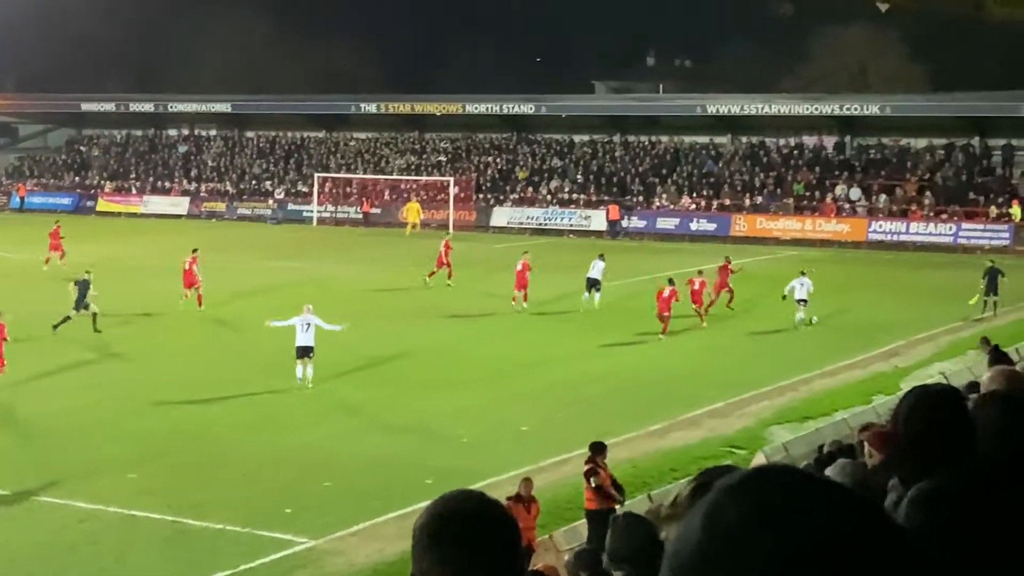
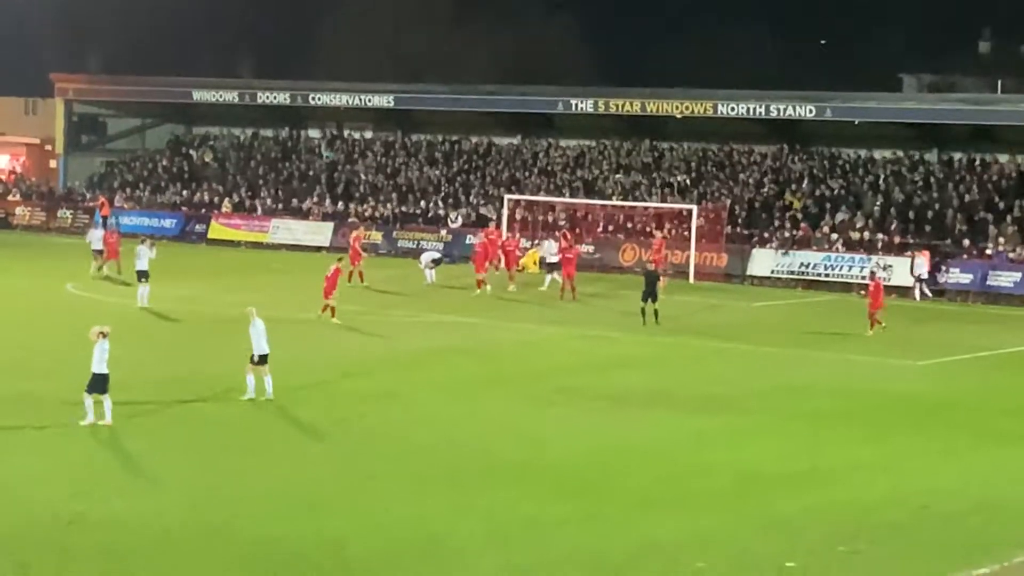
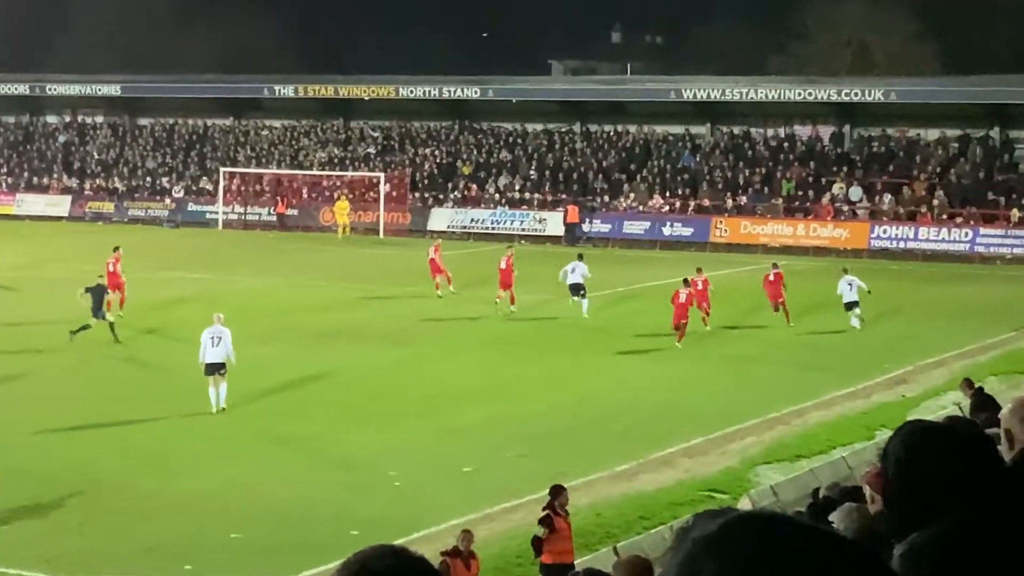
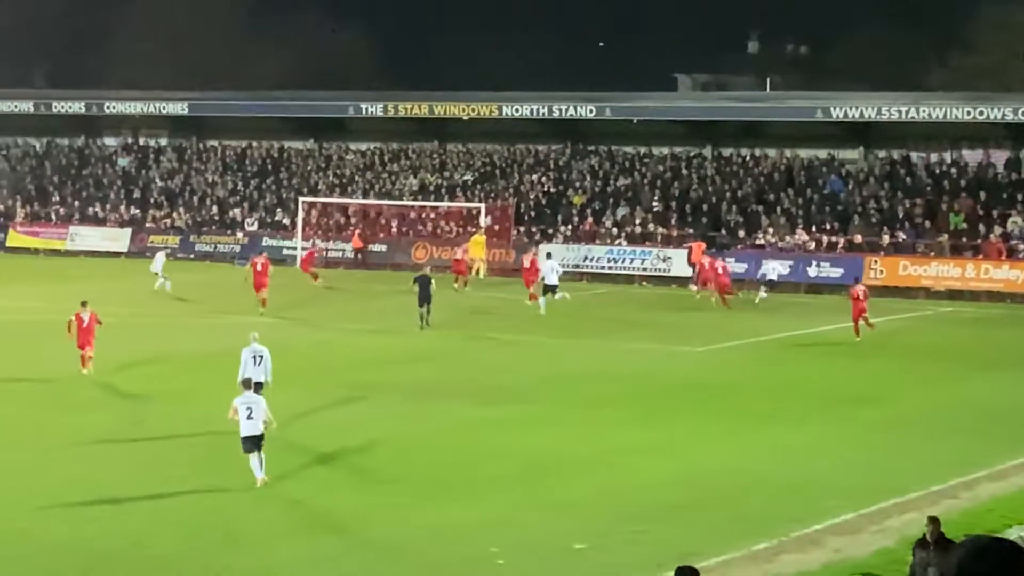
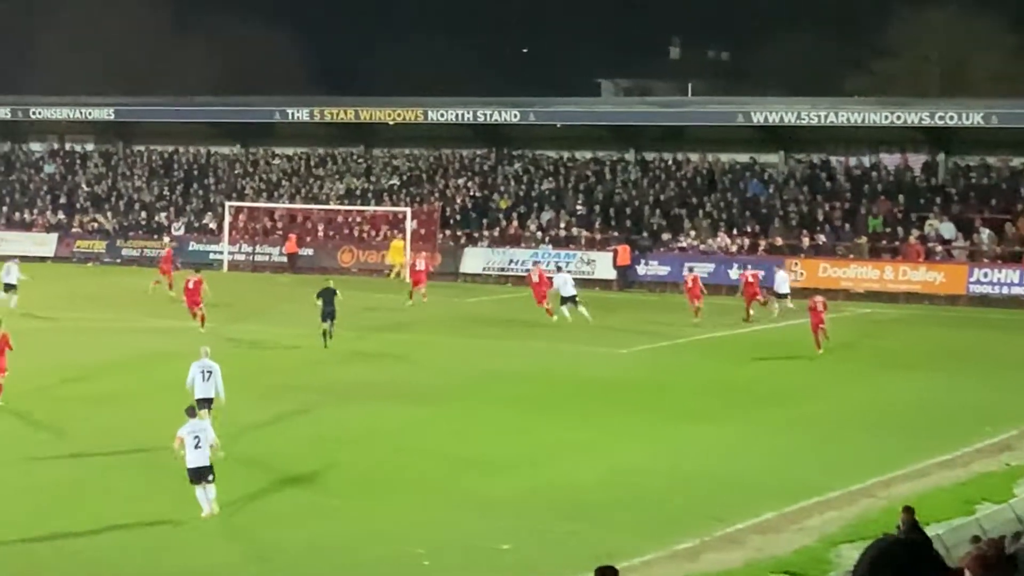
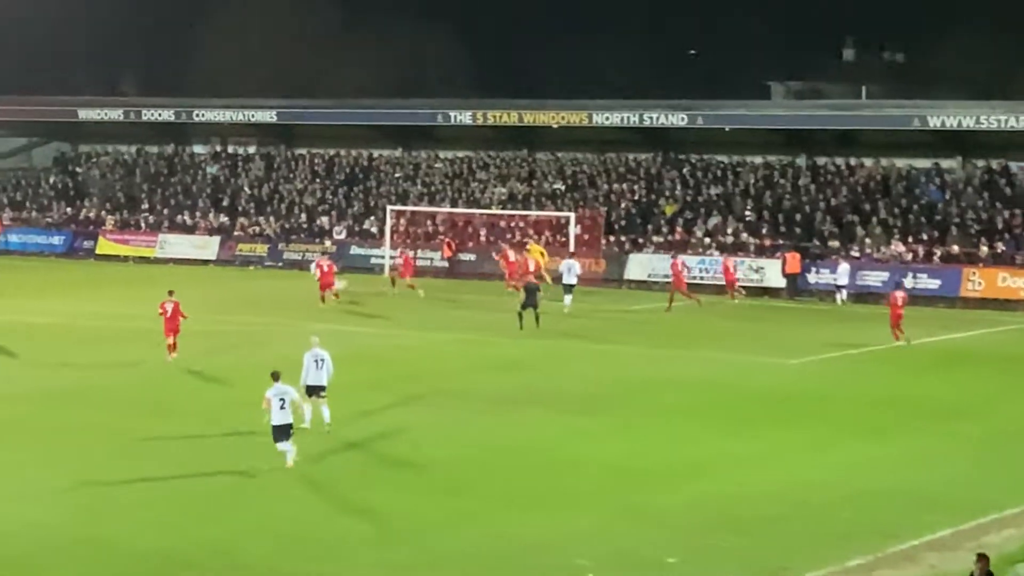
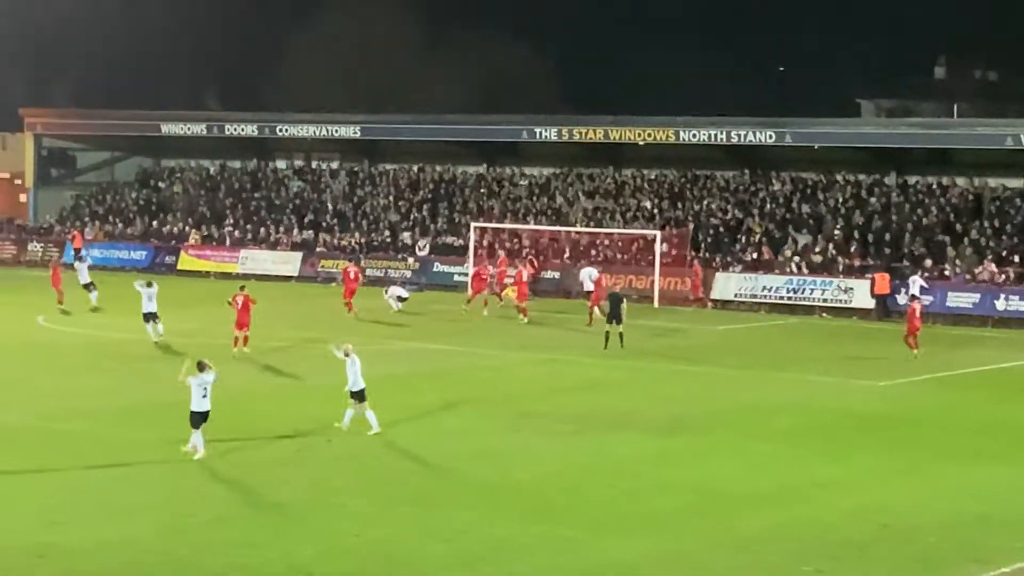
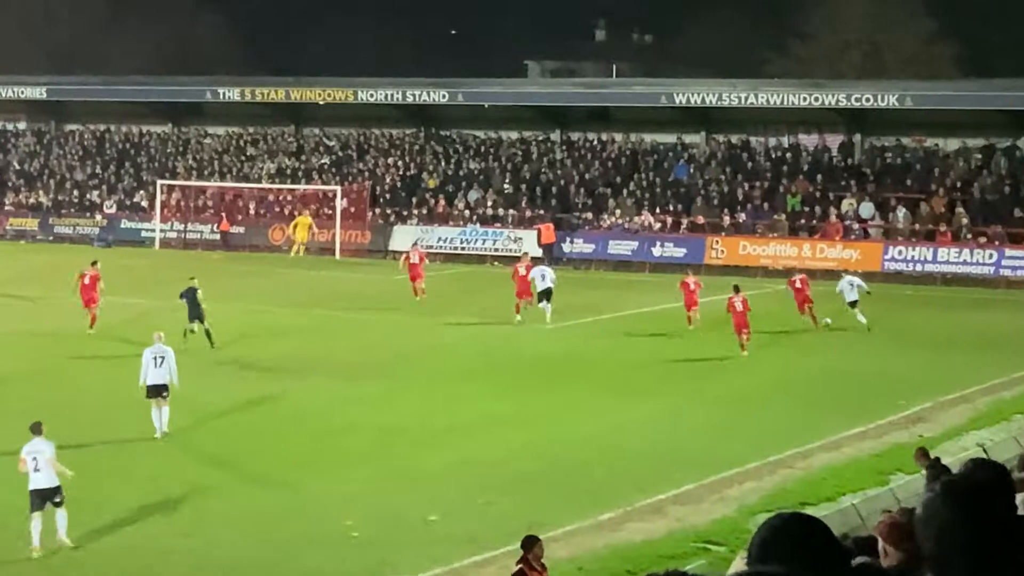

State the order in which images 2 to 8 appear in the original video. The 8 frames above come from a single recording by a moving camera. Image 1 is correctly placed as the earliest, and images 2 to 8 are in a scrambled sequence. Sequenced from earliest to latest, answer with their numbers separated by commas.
3, 8, 5, 4, 6, 7, 2
